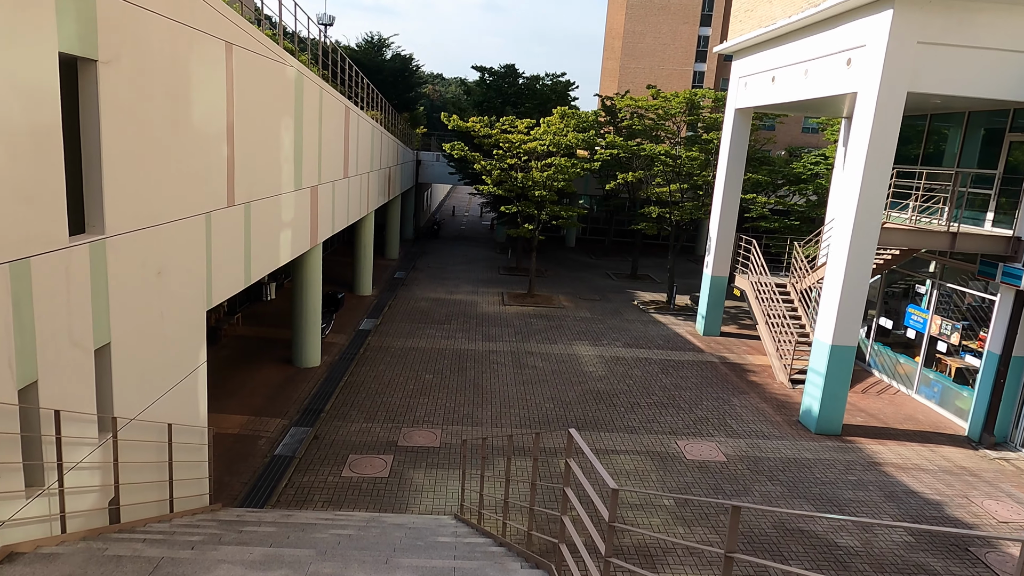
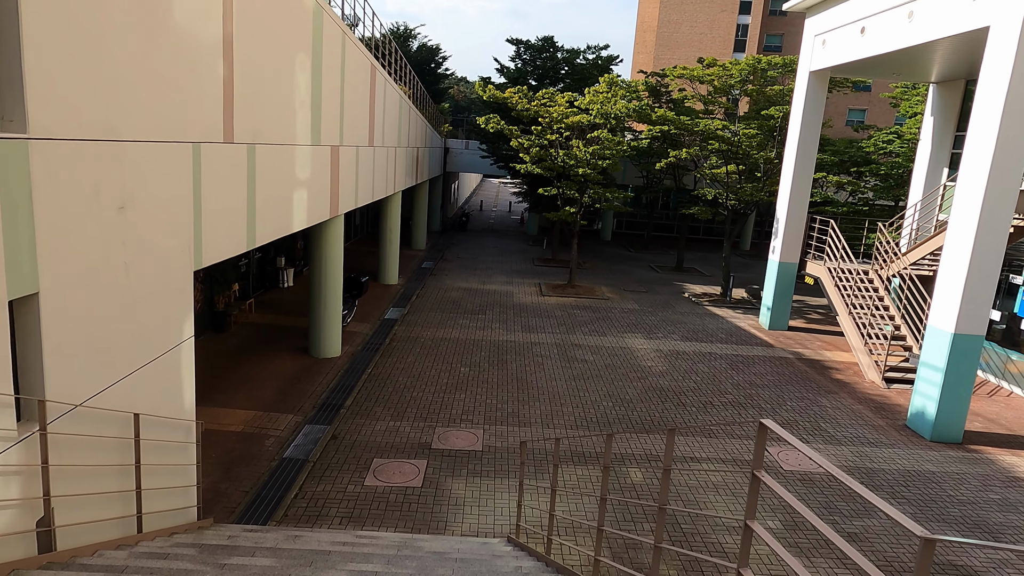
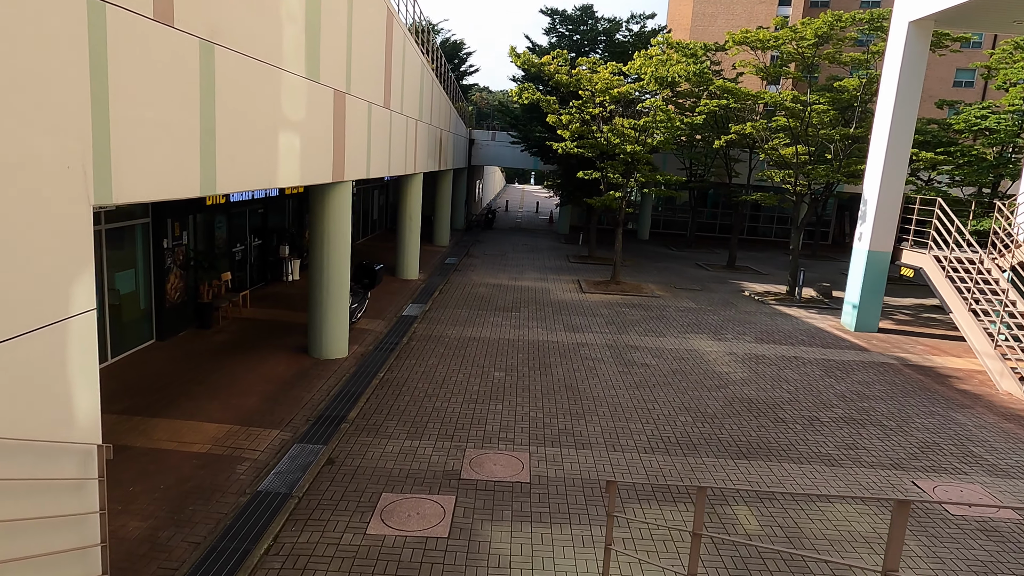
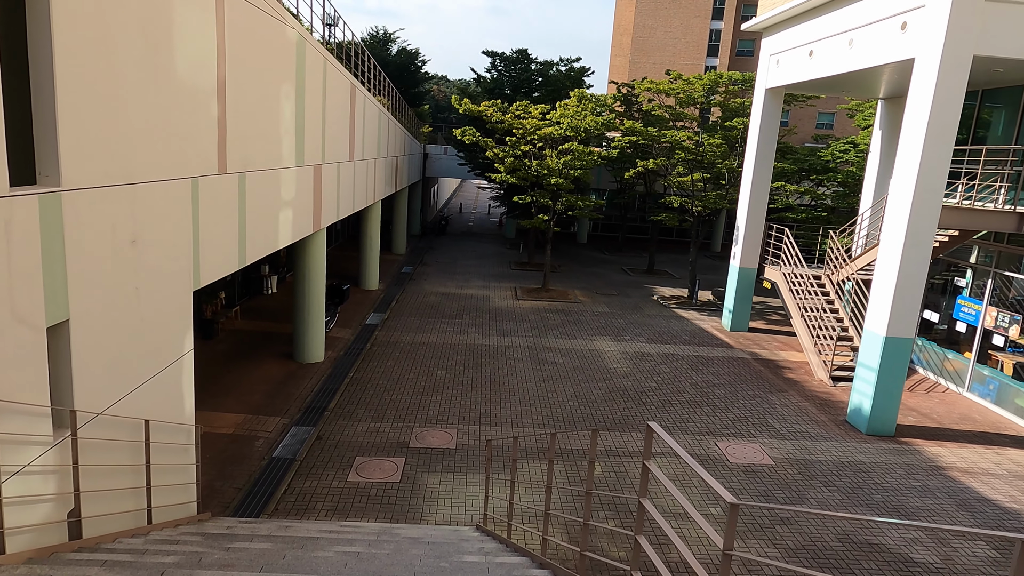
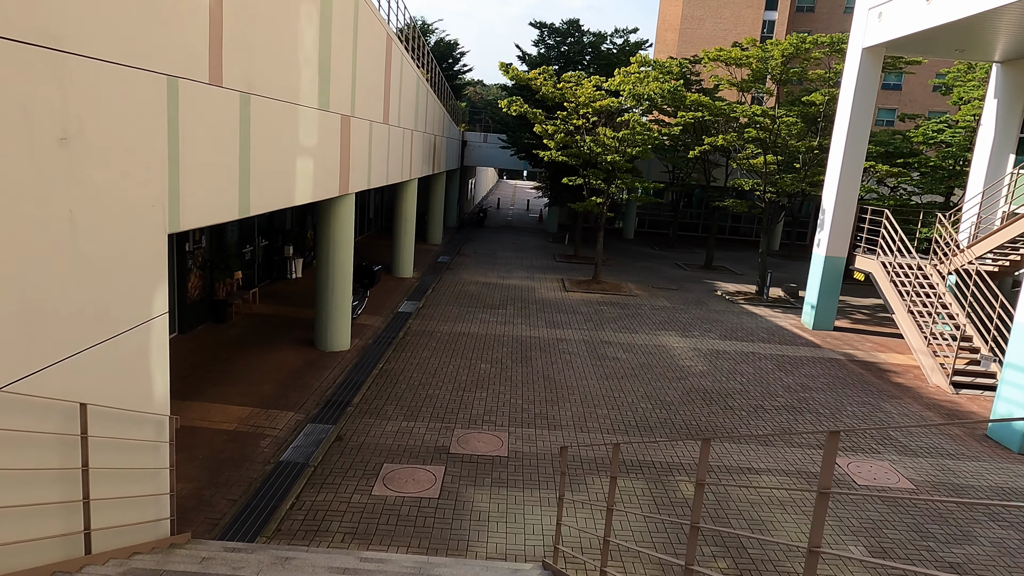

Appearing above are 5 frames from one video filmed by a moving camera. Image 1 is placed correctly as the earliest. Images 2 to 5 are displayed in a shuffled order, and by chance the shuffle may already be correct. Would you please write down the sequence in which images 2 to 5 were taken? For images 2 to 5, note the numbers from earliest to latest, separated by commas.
4, 2, 5, 3
